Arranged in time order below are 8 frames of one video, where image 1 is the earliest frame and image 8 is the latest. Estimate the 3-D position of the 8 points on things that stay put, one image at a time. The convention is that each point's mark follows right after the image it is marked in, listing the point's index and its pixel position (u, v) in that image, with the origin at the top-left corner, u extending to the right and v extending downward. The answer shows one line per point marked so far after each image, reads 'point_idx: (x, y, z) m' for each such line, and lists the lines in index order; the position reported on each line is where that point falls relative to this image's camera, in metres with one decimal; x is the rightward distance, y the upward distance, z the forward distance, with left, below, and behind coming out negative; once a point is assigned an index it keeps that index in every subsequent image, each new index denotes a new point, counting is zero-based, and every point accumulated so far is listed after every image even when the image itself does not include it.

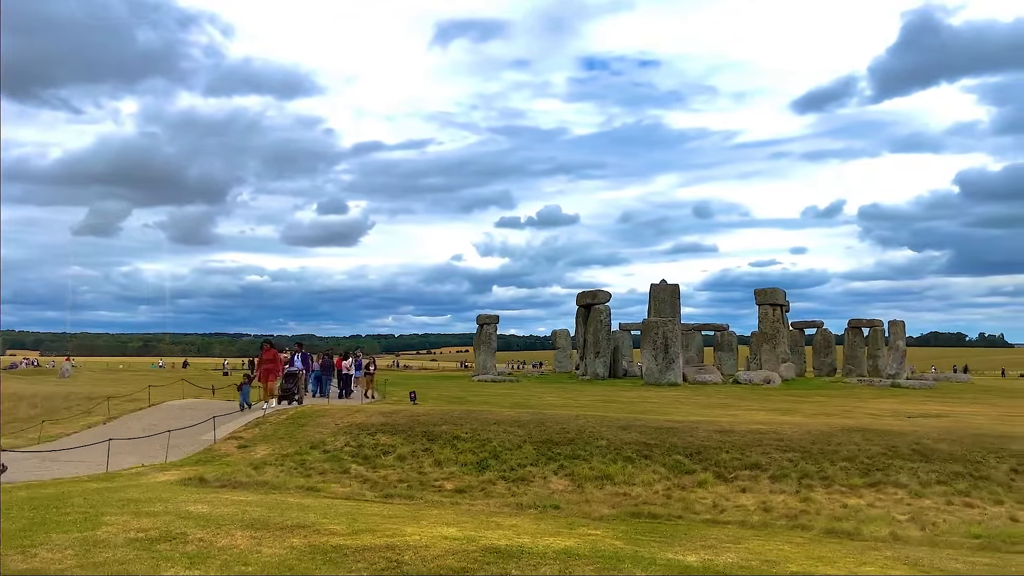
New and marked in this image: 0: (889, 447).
0: (+8.8, -3.7, +18.9) m
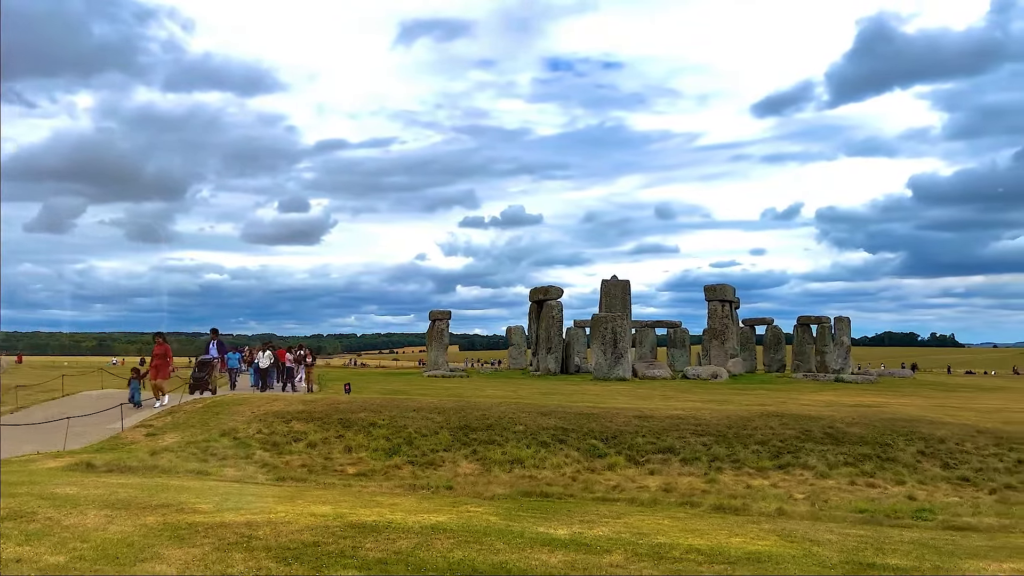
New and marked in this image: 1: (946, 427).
0: (+6.8, -3.3, +19.0) m
1: (+10.5, -3.4, +19.6) m
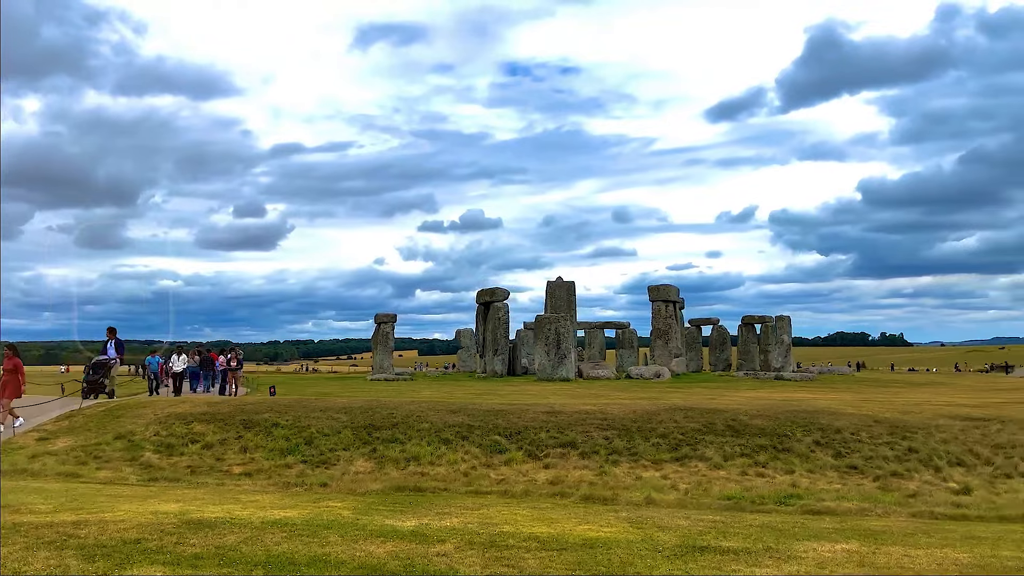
0: (+4.6, -3.2, +19.1) m
1: (+8.2, -3.2, +19.9) m
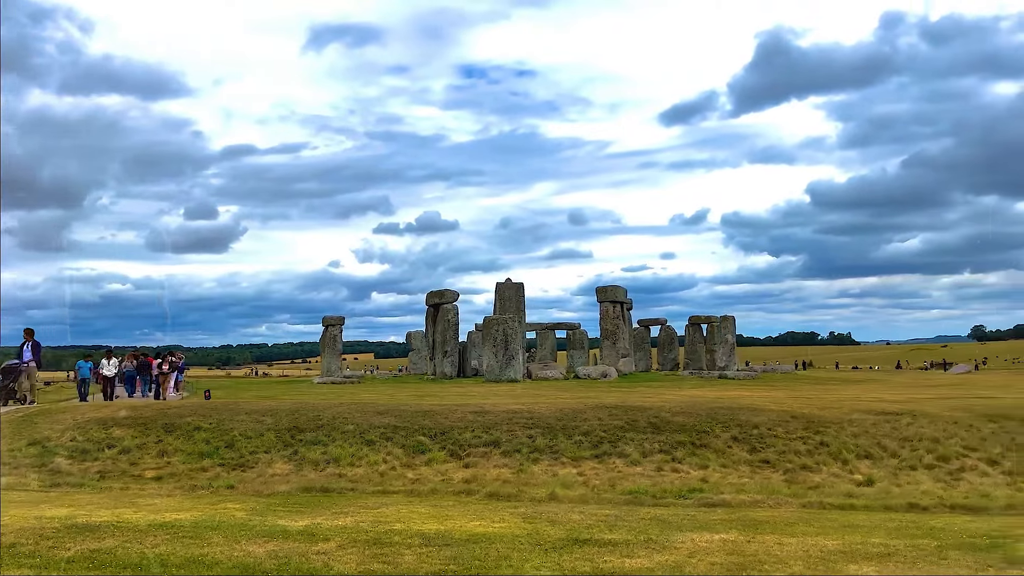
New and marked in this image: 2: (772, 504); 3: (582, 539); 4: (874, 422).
0: (+2.8, -3.2, +19.4) m
1: (+6.4, -3.2, +20.4) m
2: (+3.5, -2.9, +11.0) m
3: (+0.7, -2.6, +8.4) m
4: (+8.5, -3.2, +19.1) m
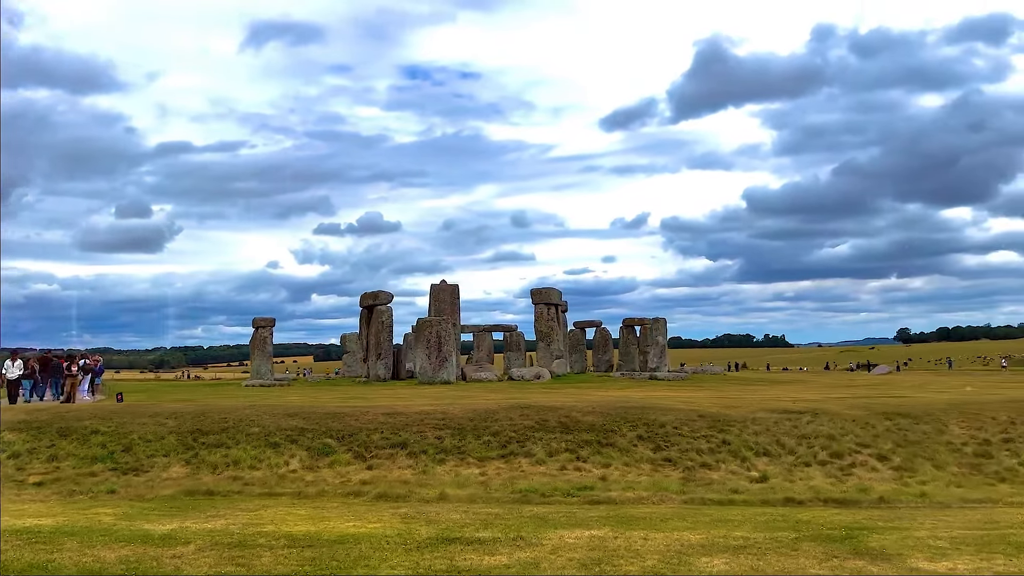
0: (+0.7, -3.2, +19.5) m
1: (+4.2, -3.2, +20.8) m
2: (+2.0, -2.9, +11.2) m
3: (-0.6, -2.6, +8.4) m
4: (+6.4, -3.2, +19.6) m
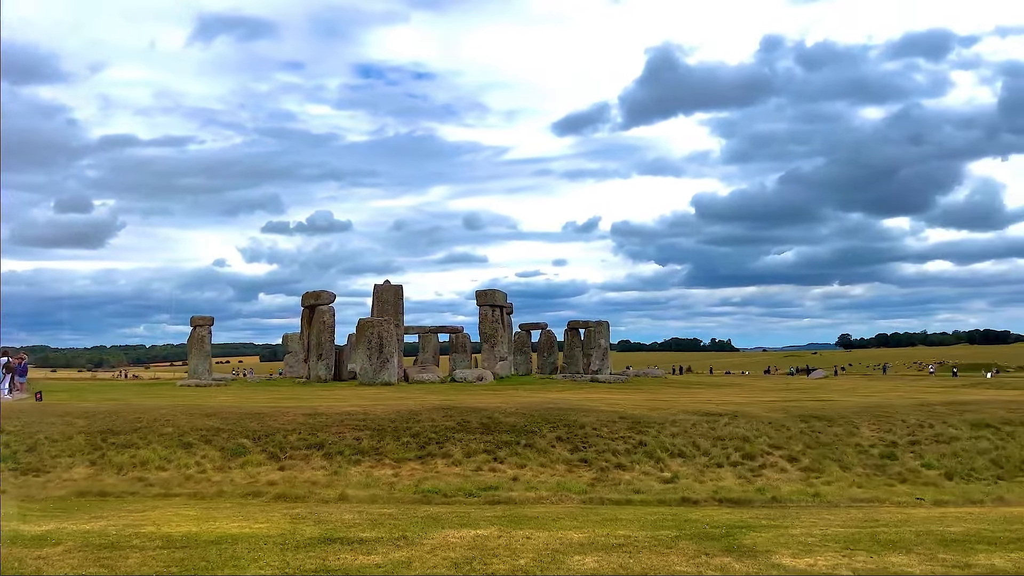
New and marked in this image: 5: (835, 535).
0: (-1.2, -3.2, +19.5) m
1: (+2.2, -3.3, +21.0) m
2: (+0.6, -3.0, +11.3) m
3: (-1.8, -2.6, +8.3) m
4: (+4.5, -3.3, +20.0) m
5: (+3.3, -2.6, +8.4) m
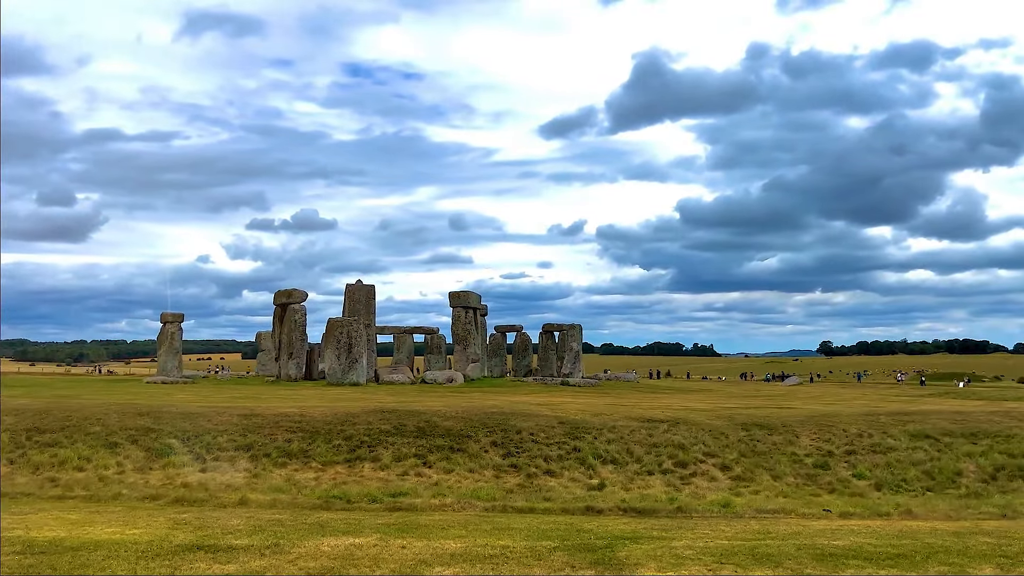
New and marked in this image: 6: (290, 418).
0: (-2.7, -3.3, +19.3) m
1: (+0.6, -3.4, +20.9) m
2: (-0.7, -3.0, +11.2) m
3: (-3.1, -2.6, +8.1) m
4: (+2.9, -3.5, +19.9) m
5: (+2.1, -2.7, +8.3) m
6: (-5.5, -3.2, +19.9) m
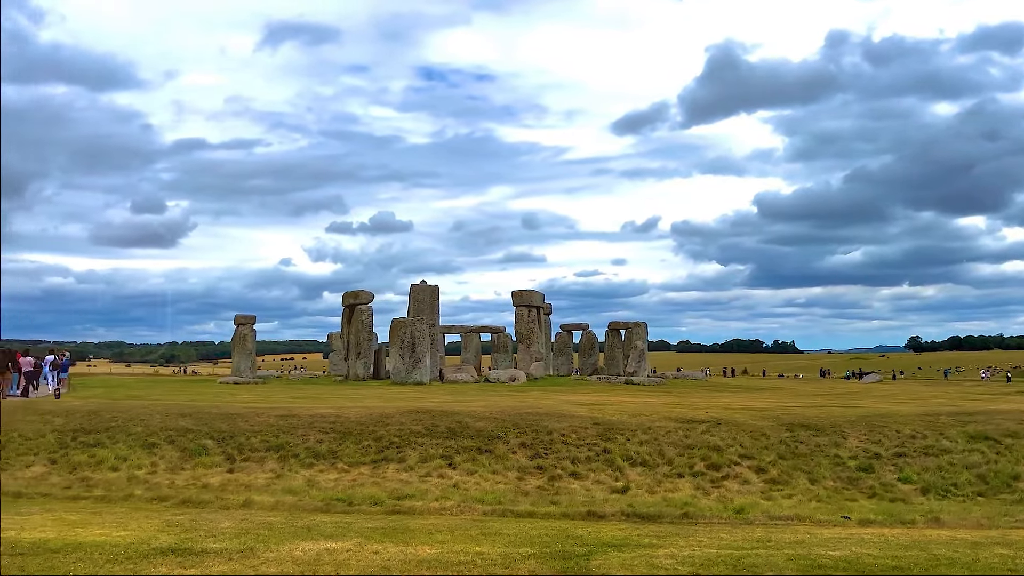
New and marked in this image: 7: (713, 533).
0: (-2.0, -3.3, +19.3) m
1: (+1.5, -3.4, +20.6) m
2: (-0.7, -3.0, +11.0) m
3: (-3.3, -2.6, +8.2) m
4: (+3.7, -3.4, +19.4) m
5: (+1.8, -2.7, +7.9) m
6: (-4.7, -3.2, +20.2) m
7: (+2.5, -3.0, +9.8) m
